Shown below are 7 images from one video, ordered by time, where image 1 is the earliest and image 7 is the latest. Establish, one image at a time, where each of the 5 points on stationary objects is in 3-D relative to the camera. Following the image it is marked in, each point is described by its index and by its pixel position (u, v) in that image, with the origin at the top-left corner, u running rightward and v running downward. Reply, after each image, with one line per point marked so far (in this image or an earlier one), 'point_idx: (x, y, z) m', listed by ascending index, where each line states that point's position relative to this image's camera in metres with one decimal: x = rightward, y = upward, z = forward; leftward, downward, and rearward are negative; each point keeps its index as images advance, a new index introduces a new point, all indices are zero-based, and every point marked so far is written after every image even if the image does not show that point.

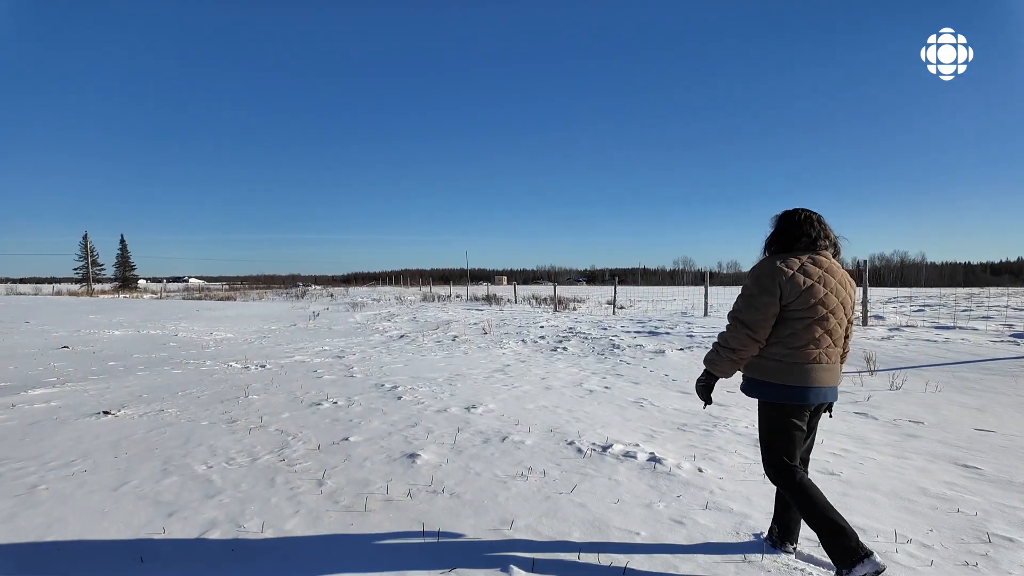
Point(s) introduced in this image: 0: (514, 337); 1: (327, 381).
0: (+0.1, -1.5, +14.8) m
1: (-2.8, -1.5, +7.5) m
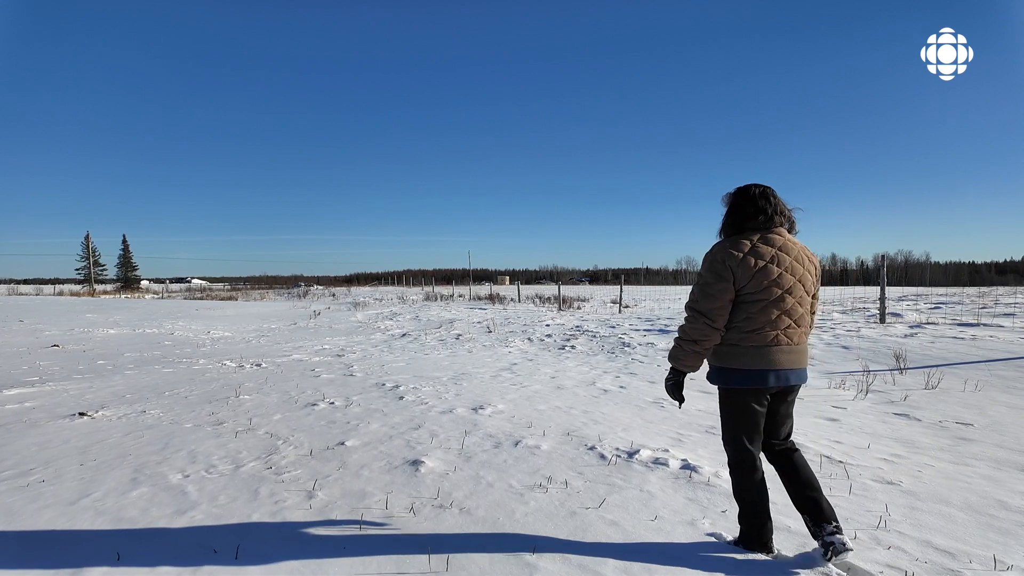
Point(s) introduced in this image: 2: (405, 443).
0: (+0.3, -1.4, +14.4) m
1: (-2.7, -1.4, +7.1) m
2: (-0.9, -1.2, +3.9) m
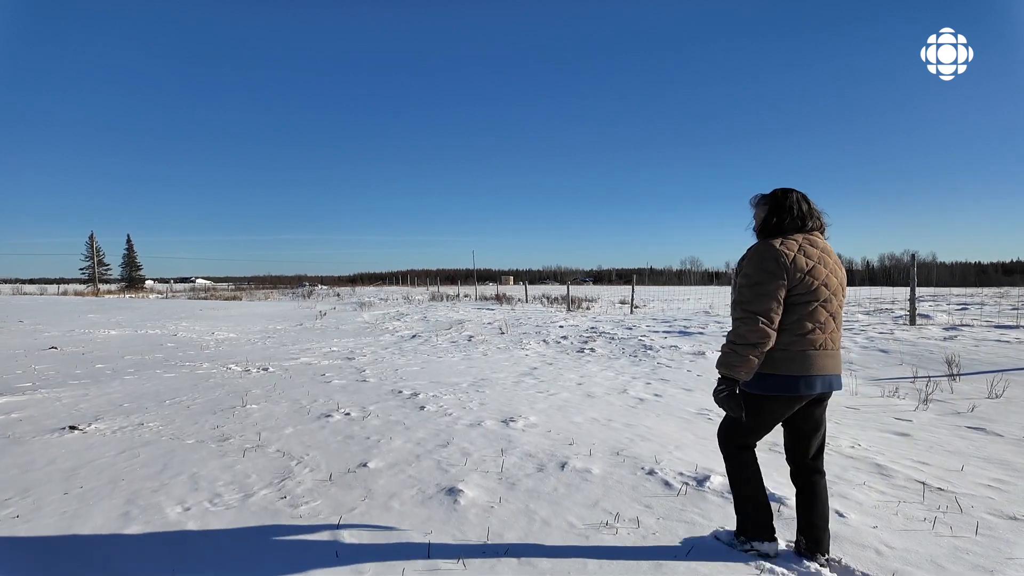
0: (+0.6, -1.4, +13.9) m
1: (-2.4, -1.4, +6.6) m
2: (-0.5, -1.2, +3.4) m
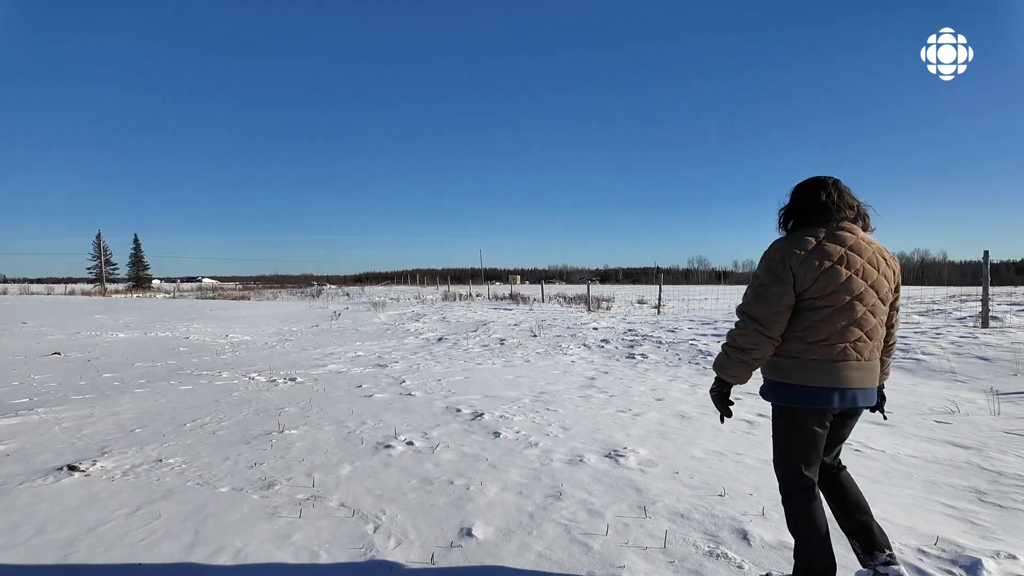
0: (+1.6, -1.4, +13.0) m
1: (-1.5, -1.4, +5.7) m
2: (+0.3, -1.3, +2.5) m
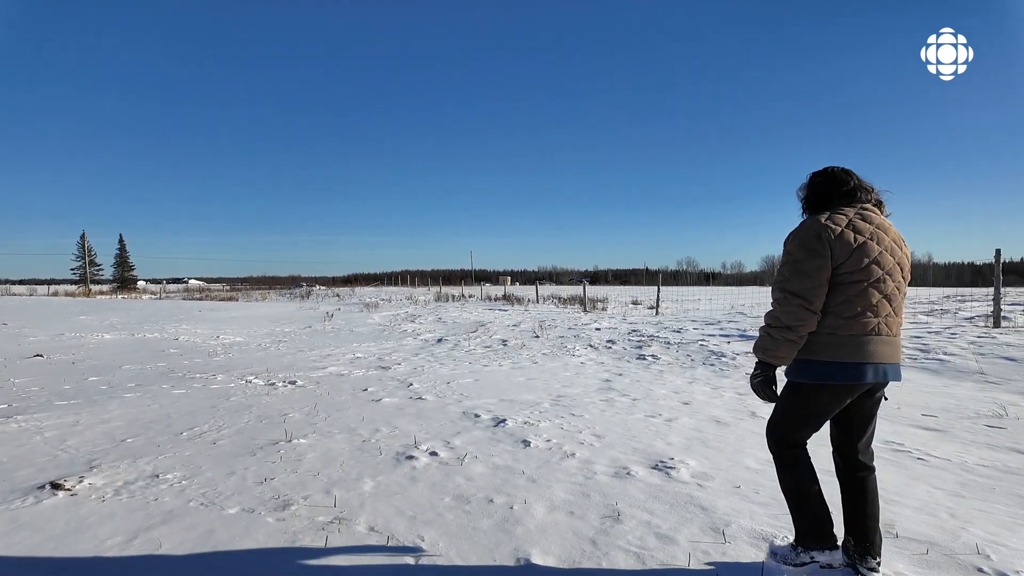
0: (+1.7, -1.4, +12.6) m
1: (-1.3, -1.3, +5.4) m
2: (+0.6, -1.2, +2.2) m
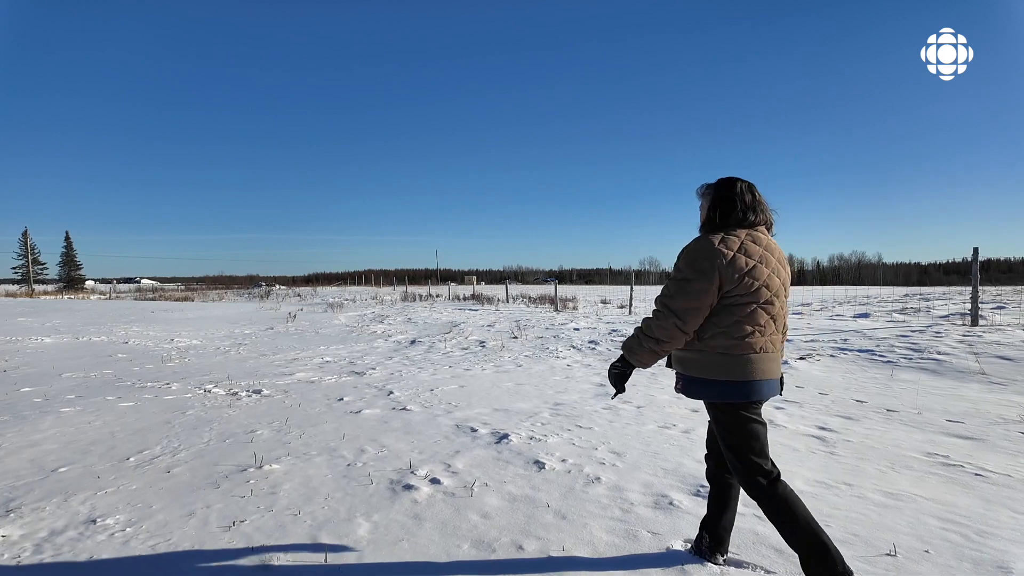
0: (+1.1, -1.4, +12.2) m
1: (-1.3, -1.3, +4.7) m
2: (+0.8, -1.2, +1.7) m
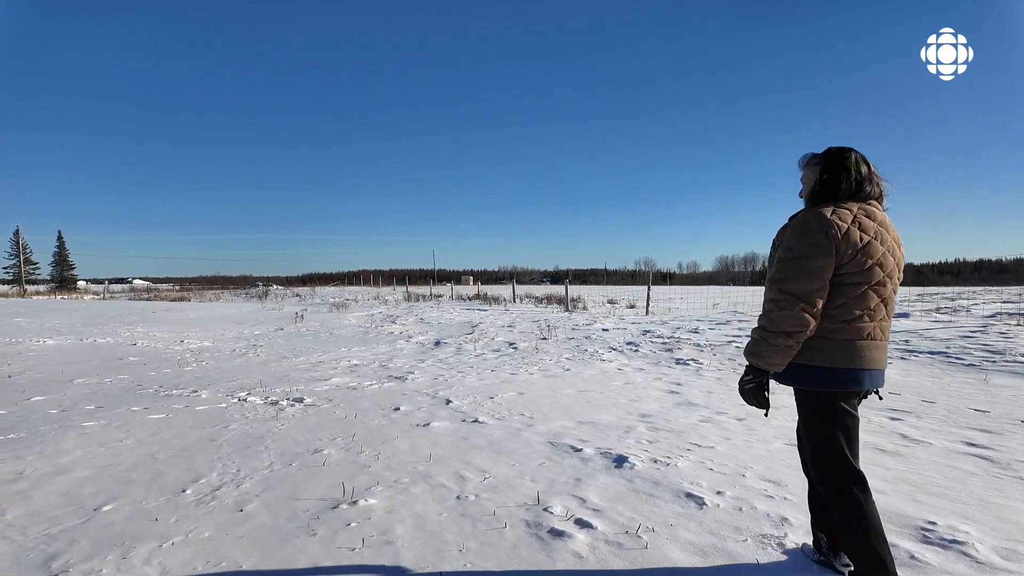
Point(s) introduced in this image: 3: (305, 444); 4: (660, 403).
0: (+1.9, -1.3, +11.6) m
1: (-0.5, -1.3, +4.1) m
2: (+1.6, -1.2, +1.0) m
3: (-1.7, -1.3, +4.0) m
4: (+1.7, -1.4, +5.8) m
